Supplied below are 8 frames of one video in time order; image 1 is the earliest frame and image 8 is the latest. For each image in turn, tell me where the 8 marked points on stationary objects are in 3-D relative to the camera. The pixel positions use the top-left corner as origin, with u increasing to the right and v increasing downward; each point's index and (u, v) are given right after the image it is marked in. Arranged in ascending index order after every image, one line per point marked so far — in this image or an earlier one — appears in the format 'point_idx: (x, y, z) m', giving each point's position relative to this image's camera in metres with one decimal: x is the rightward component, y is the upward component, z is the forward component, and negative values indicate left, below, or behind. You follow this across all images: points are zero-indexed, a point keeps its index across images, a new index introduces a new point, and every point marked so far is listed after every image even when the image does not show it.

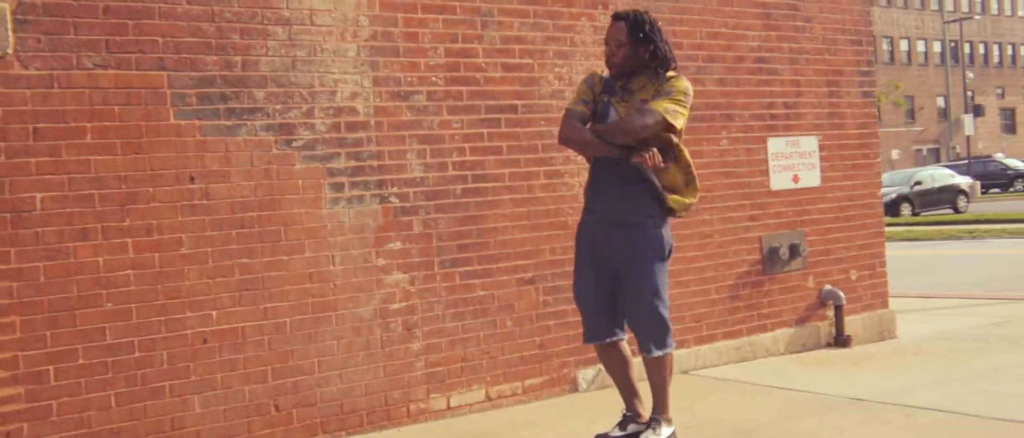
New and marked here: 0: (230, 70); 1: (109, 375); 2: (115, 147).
0: (-1.2, +0.6, +5.0) m
1: (-1.6, -0.6, +4.7) m
2: (-1.6, +0.3, +4.7) m
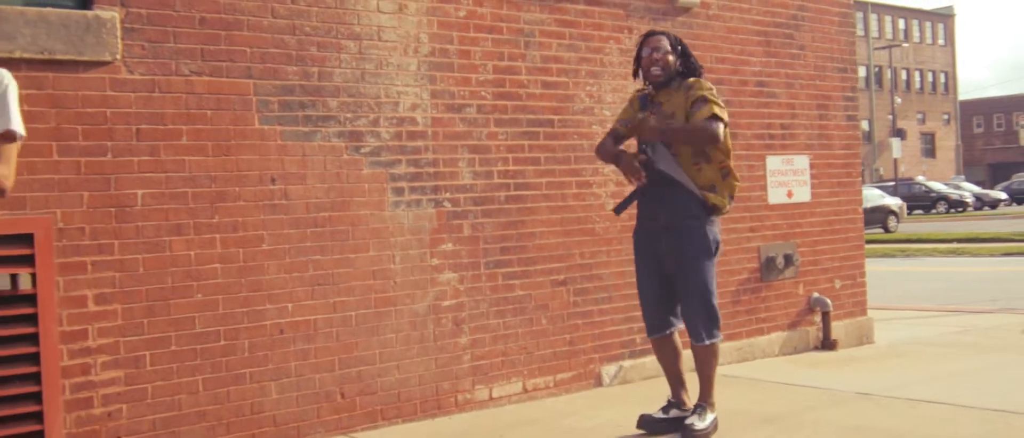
0: (-0.9, +0.6, +5.4) m
1: (-1.4, -0.6, +5.0) m
2: (-1.3, +0.3, +5.1) m
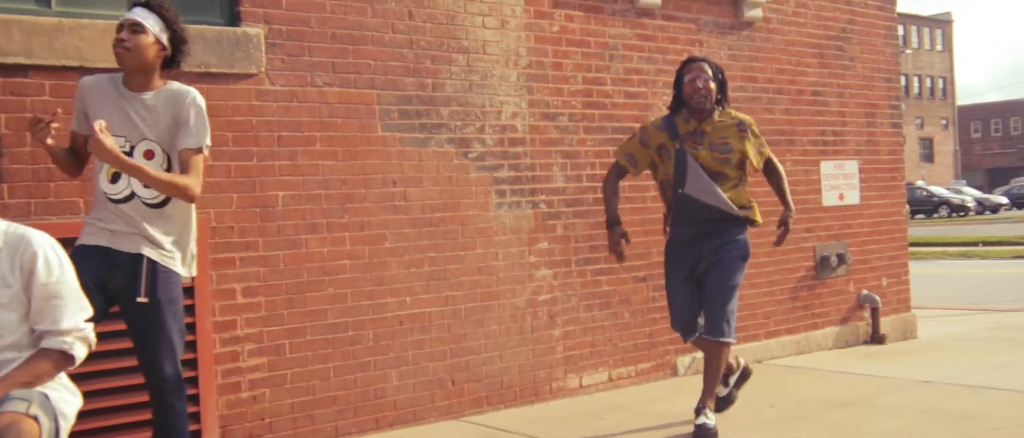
0: (-0.4, +0.6, +5.8) m
1: (-0.9, -0.6, +5.5) m
2: (-0.8, +0.3, +5.5) m
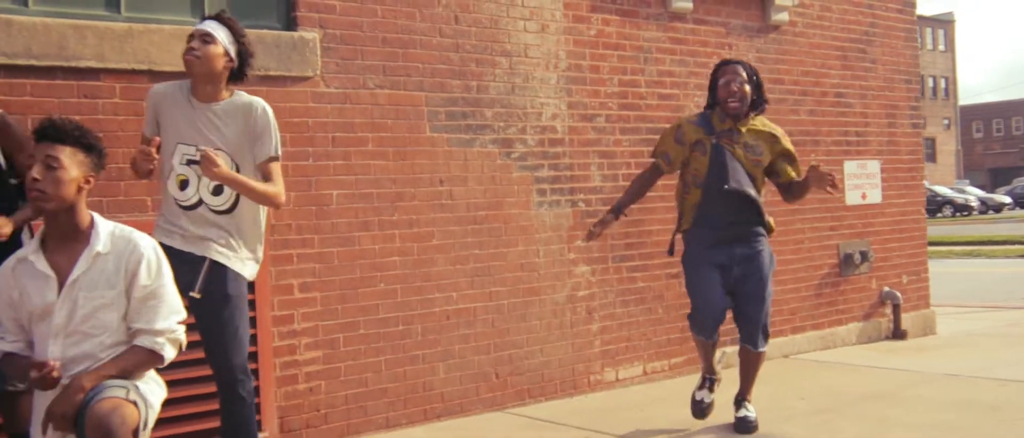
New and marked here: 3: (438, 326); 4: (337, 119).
0: (-0.2, +0.7, +6.0) m
1: (-0.6, -0.6, +5.6) m
2: (-0.6, +0.3, +5.7) m
3: (-0.4, -0.5, +5.9) m
4: (-0.8, +0.5, +5.5) m
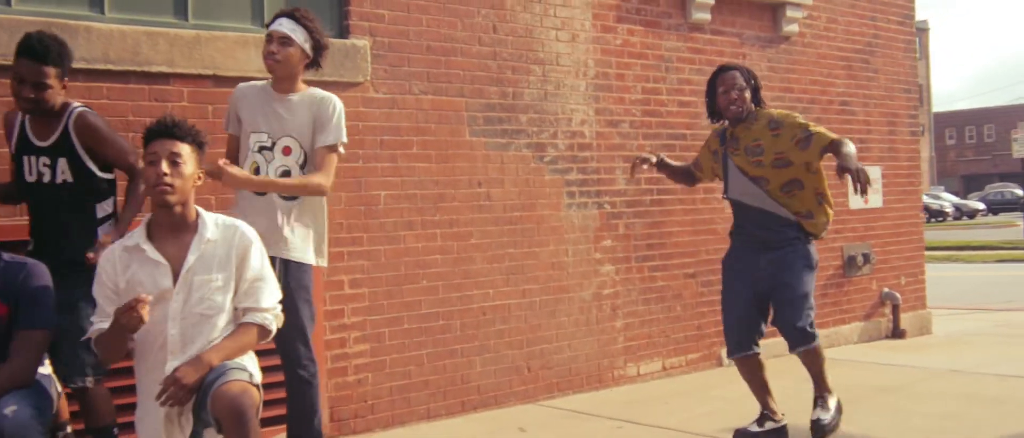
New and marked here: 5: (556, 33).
0: (0.0, +0.7, +6.3) m
1: (-0.5, -0.6, +5.9) m
2: (-0.4, +0.3, +5.9) m
3: (-0.2, -0.5, +6.1) m
4: (-0.6, +0.5, +5.7) m
5: (+0.3, +1.1, +6.5) m
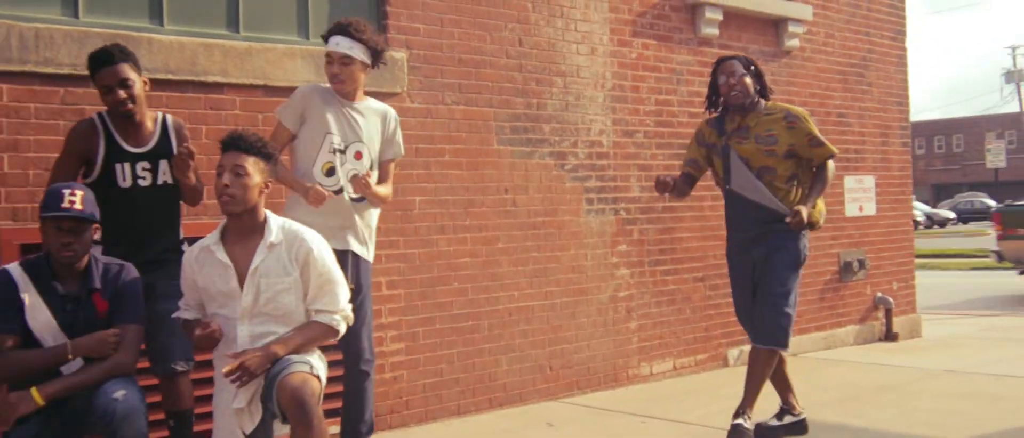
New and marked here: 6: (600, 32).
0: (+0.1, +0.6, +6.6) m
1: (-0.3, -0.6, +6.2) m
2: (-0.3, +0.3, +6.2) m
3: (-0.1, -0.6, +6.4) m
4: (-0.5, +0.5, +6.0) m
5: (+0.4, +1.0, +6.8) m
6: (+0.5, +1.1, +7.0) m
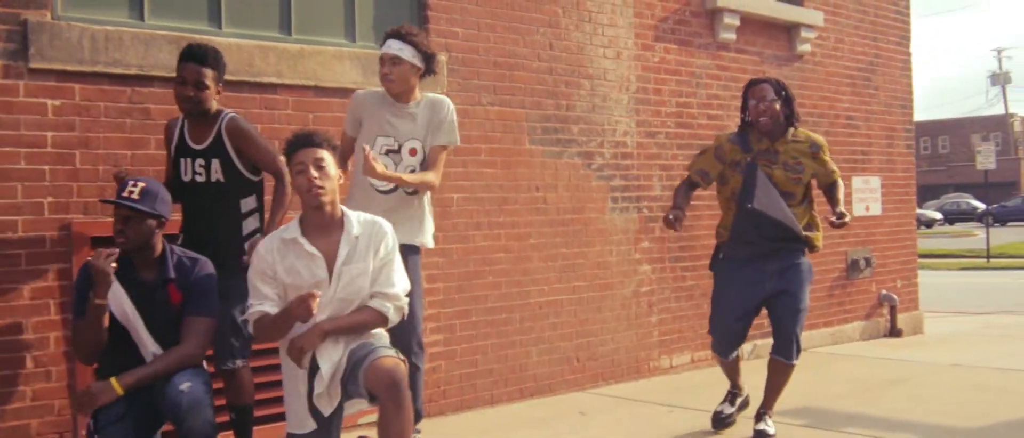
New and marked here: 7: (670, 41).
0: (+0.3, +0.6, +6.8) m
1: (-0.1, -0.6, +6.4) m
2: (-0.1, +0.3, +6.5) m
3: (+0.1, -0.6, +6.7) m
4: (-0.3, +0.5, +6.3) m
5: (+0.6, +1.0, +7.1) m
6: (+0.7, +1.2, +7.2) m
7: (+1.0, +1.2, +7.6) m
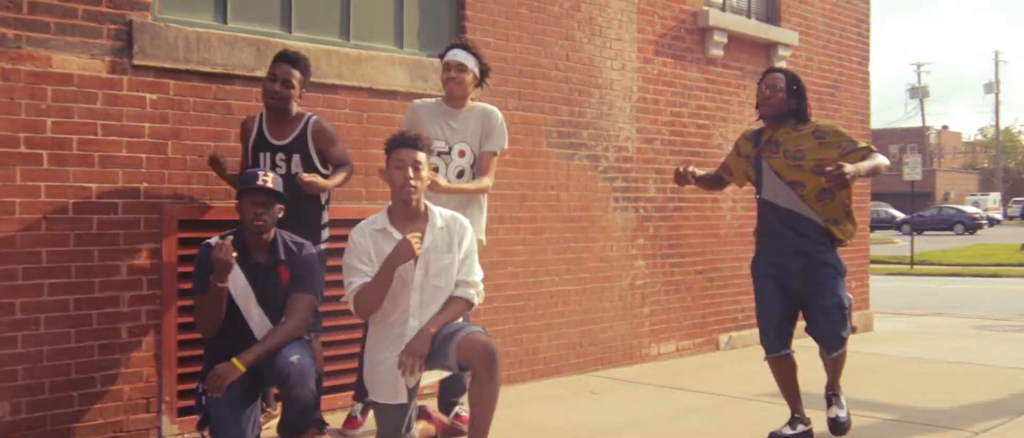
0: (+0.4, +0.7, +7.4) m
1: (0.0, -0.6, +7.0) m
2: (0.0, +0.3, +7.1) m
3: (+0.2, -0.5, +7.3) m
4: (-0.1, +0.5, +6.8) m
5: (+0.7, +1.1, +7.7) m
6: (+0.8, +1.2, +7.9) m
7: (+1.1, +1.2, +8.2) m
